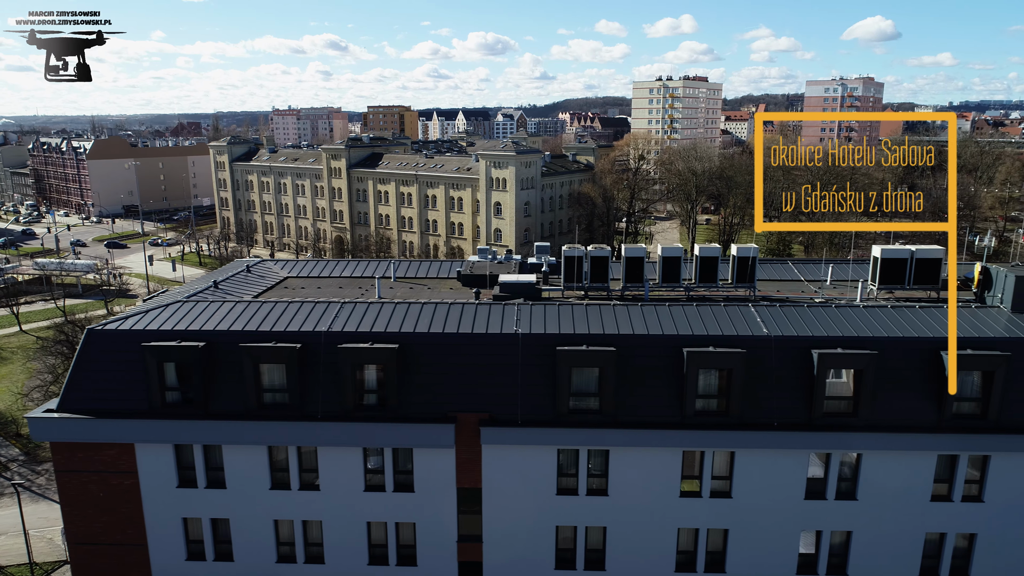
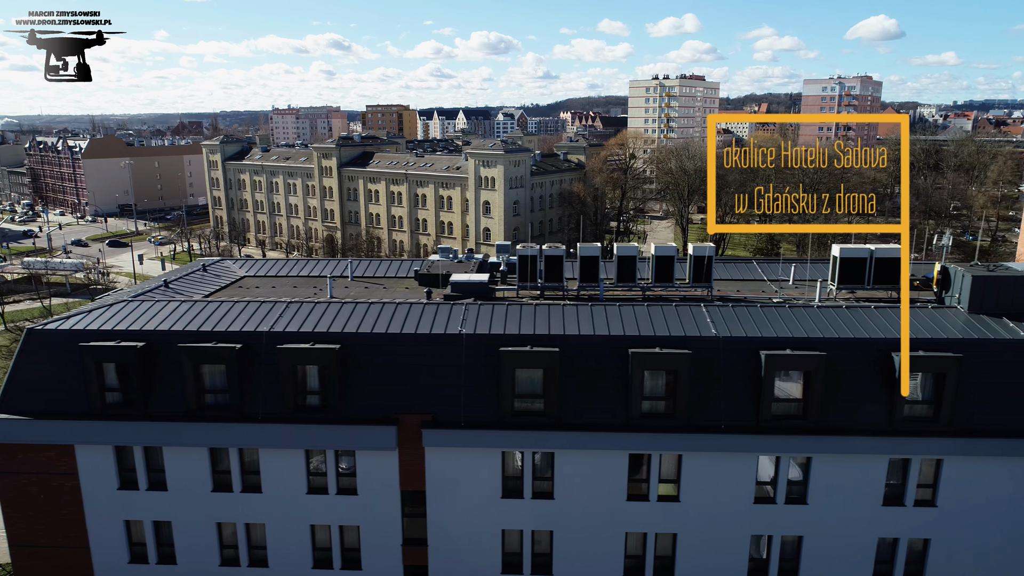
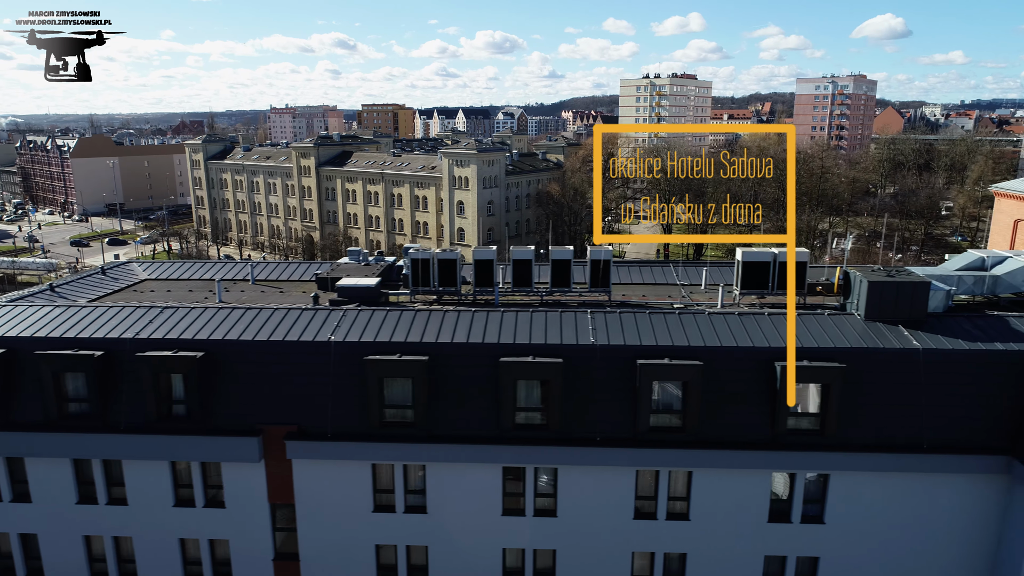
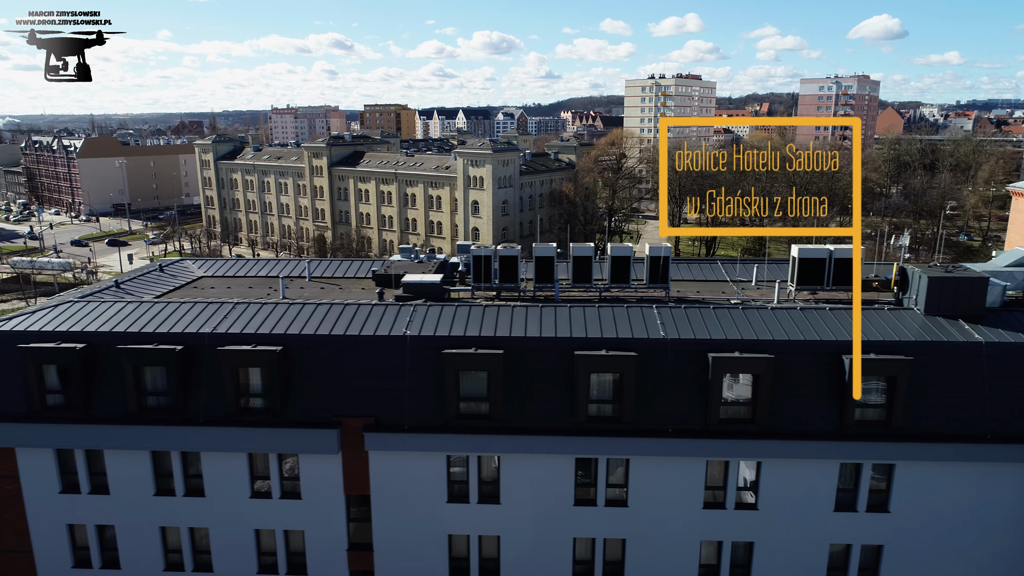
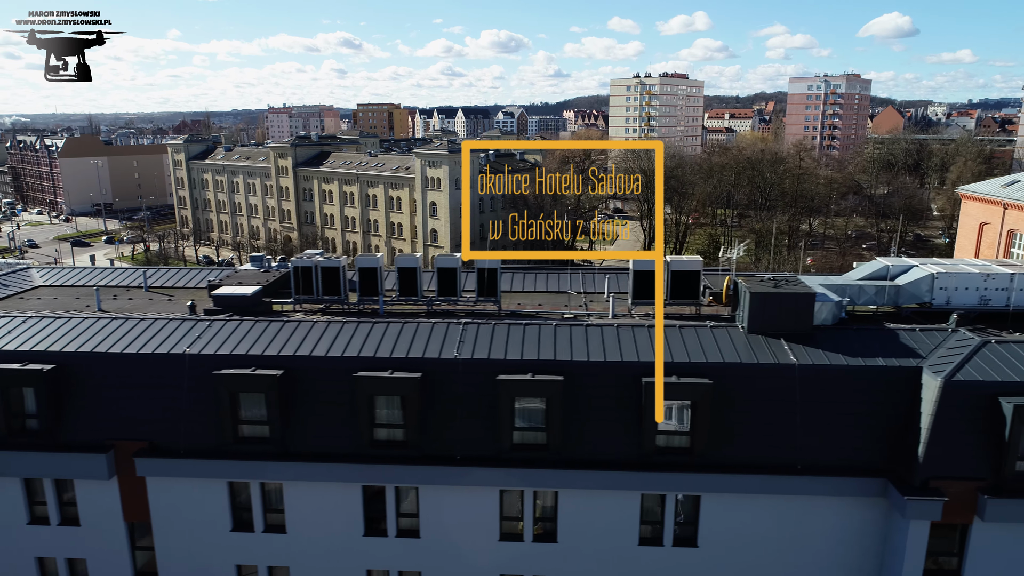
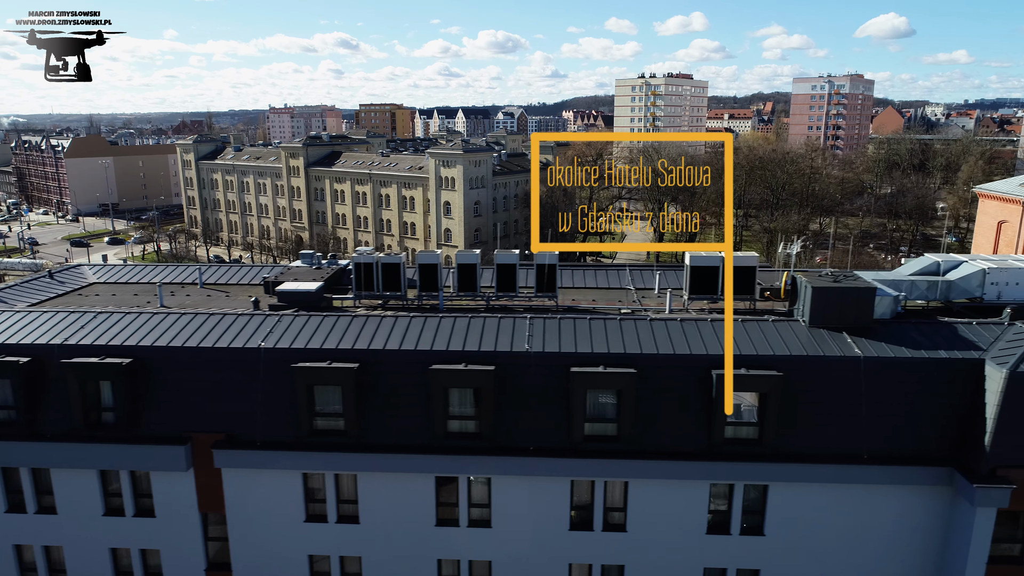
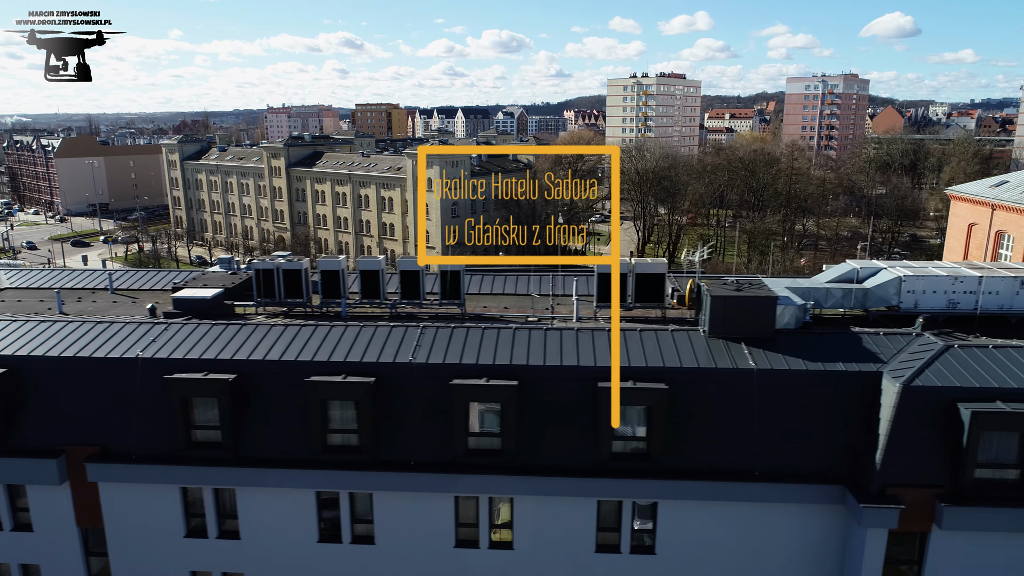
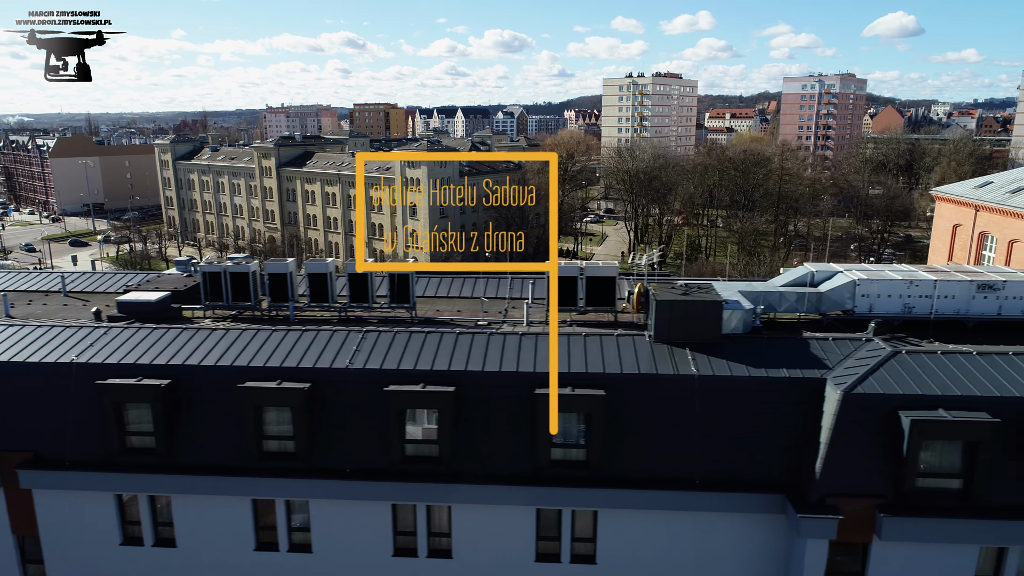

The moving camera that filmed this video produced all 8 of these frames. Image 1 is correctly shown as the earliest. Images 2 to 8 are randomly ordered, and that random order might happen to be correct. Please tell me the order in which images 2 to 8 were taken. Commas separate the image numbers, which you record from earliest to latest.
2, 4, 3, 6, 5, 7, 8
